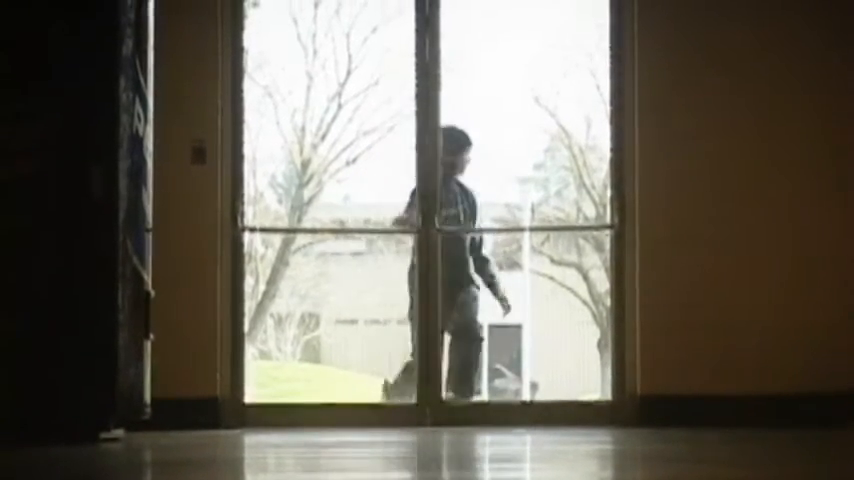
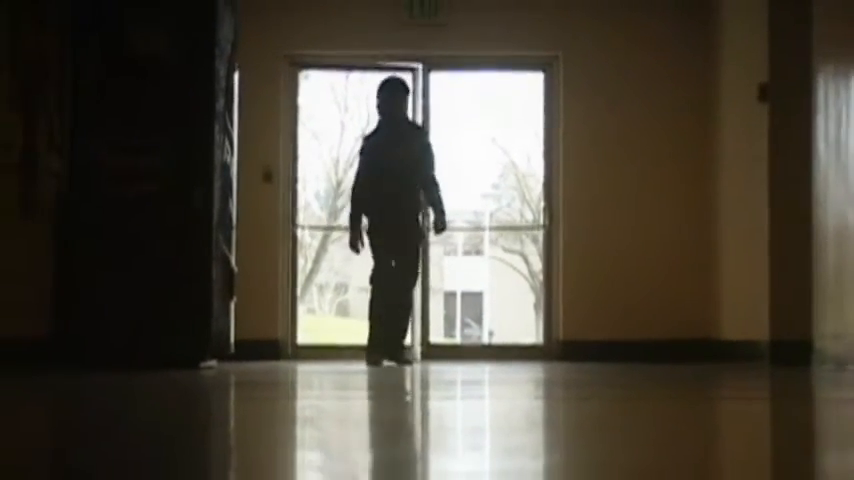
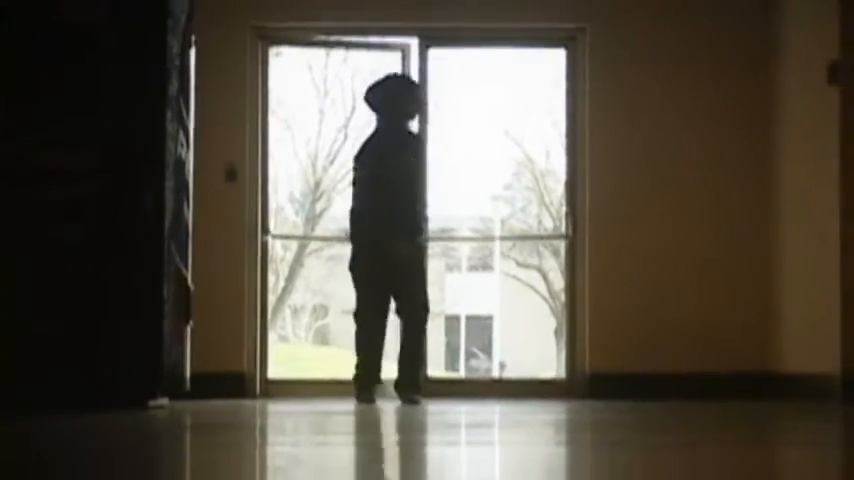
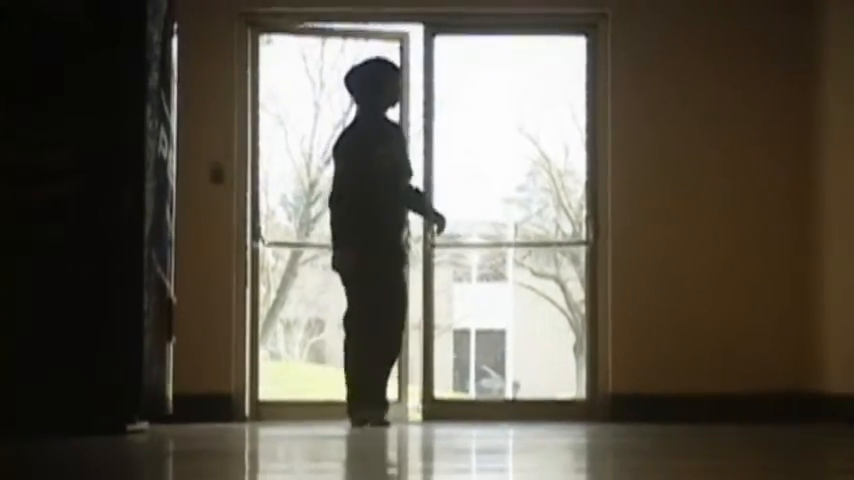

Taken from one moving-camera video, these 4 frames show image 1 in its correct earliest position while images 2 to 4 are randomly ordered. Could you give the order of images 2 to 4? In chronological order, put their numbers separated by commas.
4, 3, 2
